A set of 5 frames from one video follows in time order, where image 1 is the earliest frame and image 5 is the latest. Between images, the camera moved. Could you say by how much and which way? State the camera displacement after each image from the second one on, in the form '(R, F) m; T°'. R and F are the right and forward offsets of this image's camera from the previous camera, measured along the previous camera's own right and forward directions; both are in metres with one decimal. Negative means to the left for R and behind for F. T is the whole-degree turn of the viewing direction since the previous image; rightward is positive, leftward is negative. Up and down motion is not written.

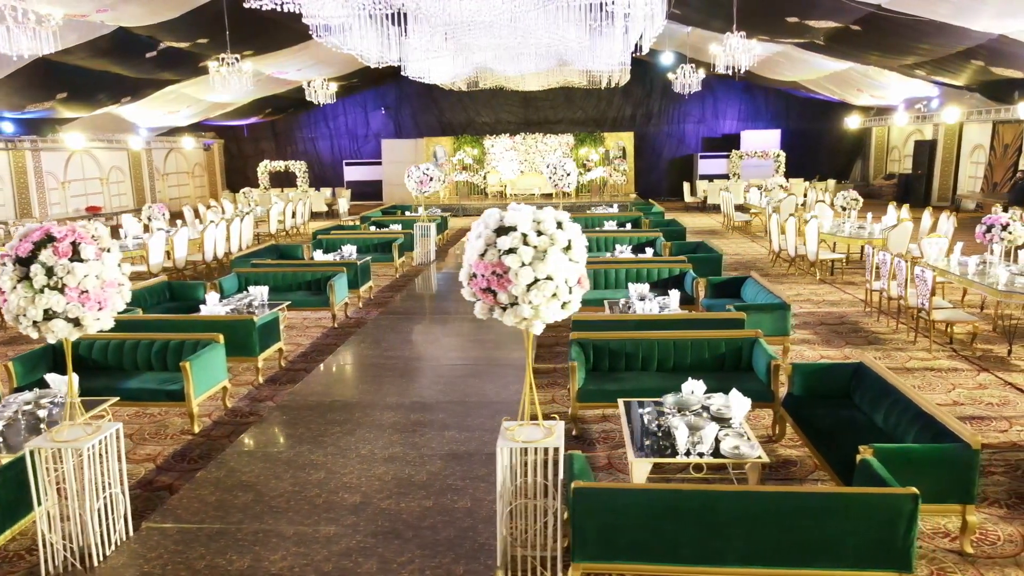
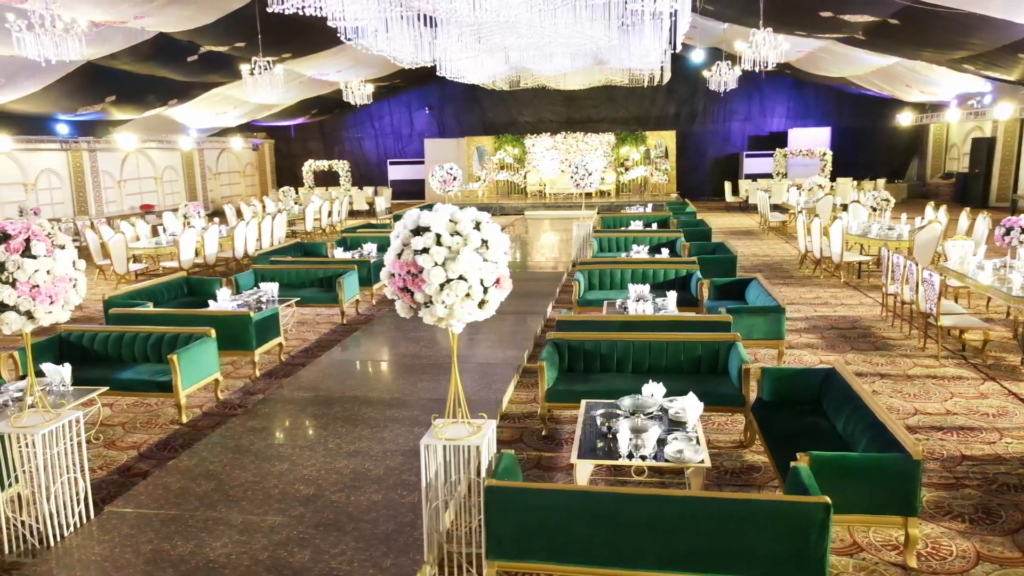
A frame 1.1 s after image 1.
(+0.6, 0.0) m; -4°
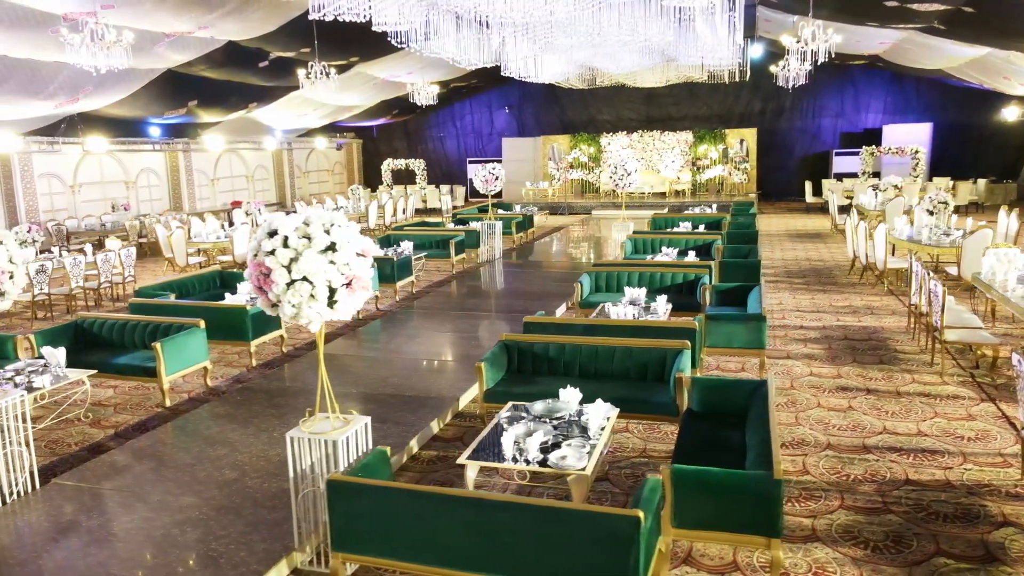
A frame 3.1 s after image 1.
(+1.1, 0.0) m; -8°
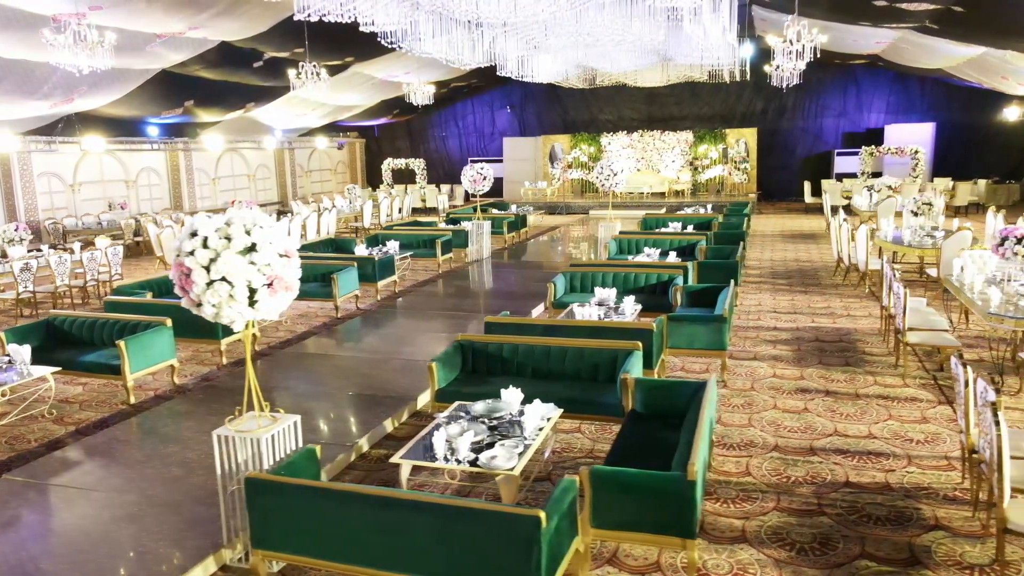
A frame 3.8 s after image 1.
(+0.4, 0.0) m; -1°
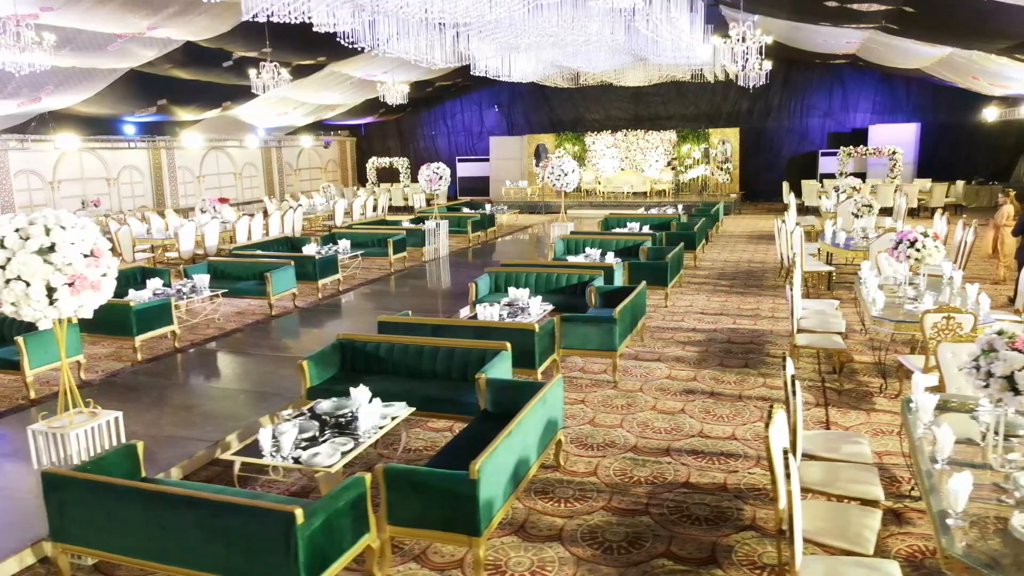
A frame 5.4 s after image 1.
(+1.0, -0.1) m; -1°
